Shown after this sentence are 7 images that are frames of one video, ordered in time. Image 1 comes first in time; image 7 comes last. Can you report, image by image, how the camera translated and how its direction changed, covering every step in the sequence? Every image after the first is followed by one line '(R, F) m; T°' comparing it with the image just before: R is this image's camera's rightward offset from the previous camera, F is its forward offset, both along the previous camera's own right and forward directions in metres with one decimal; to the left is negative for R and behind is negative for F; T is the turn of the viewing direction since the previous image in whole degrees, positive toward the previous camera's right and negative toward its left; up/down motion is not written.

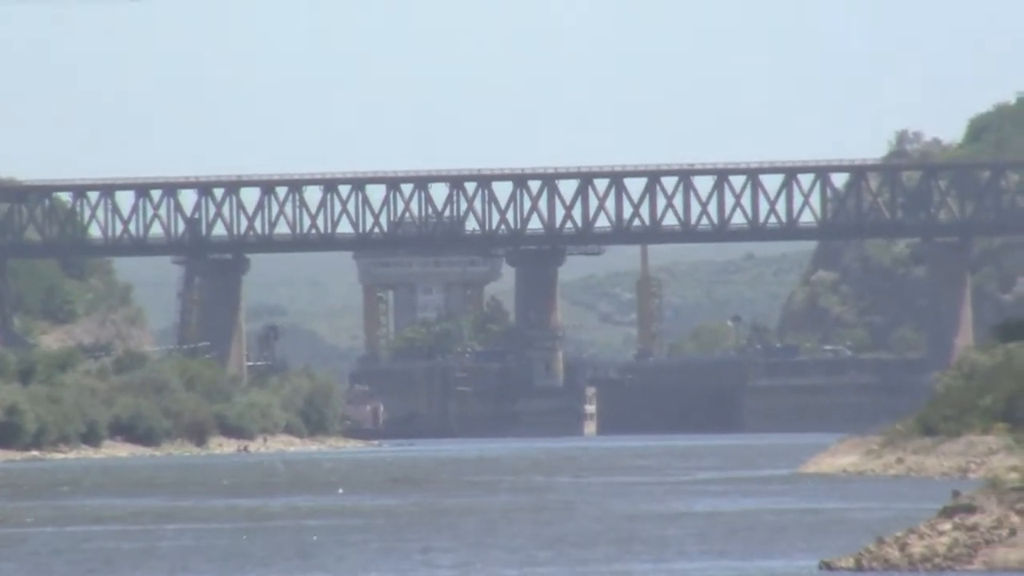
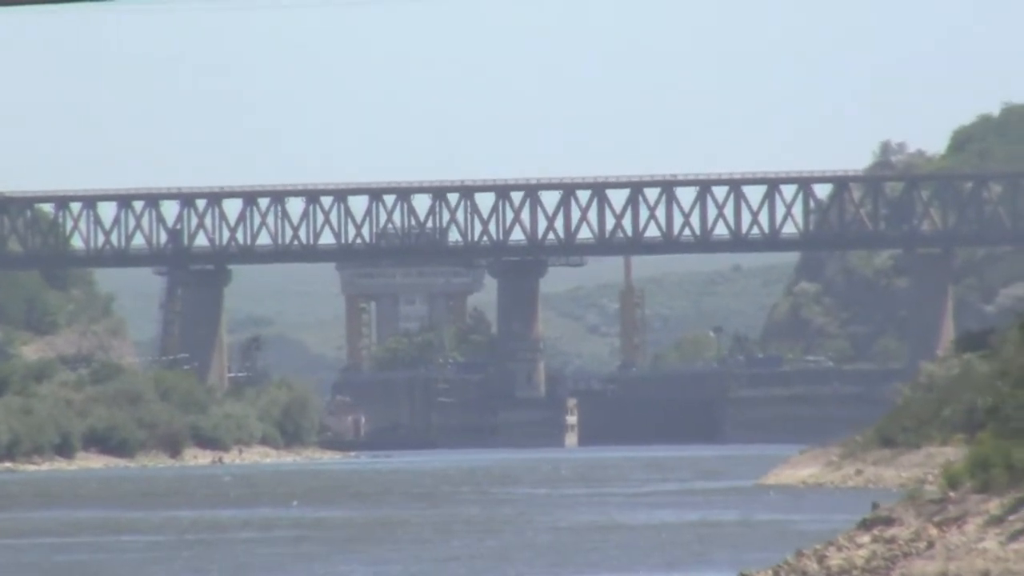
(+0.8, +0.1) m; 0°
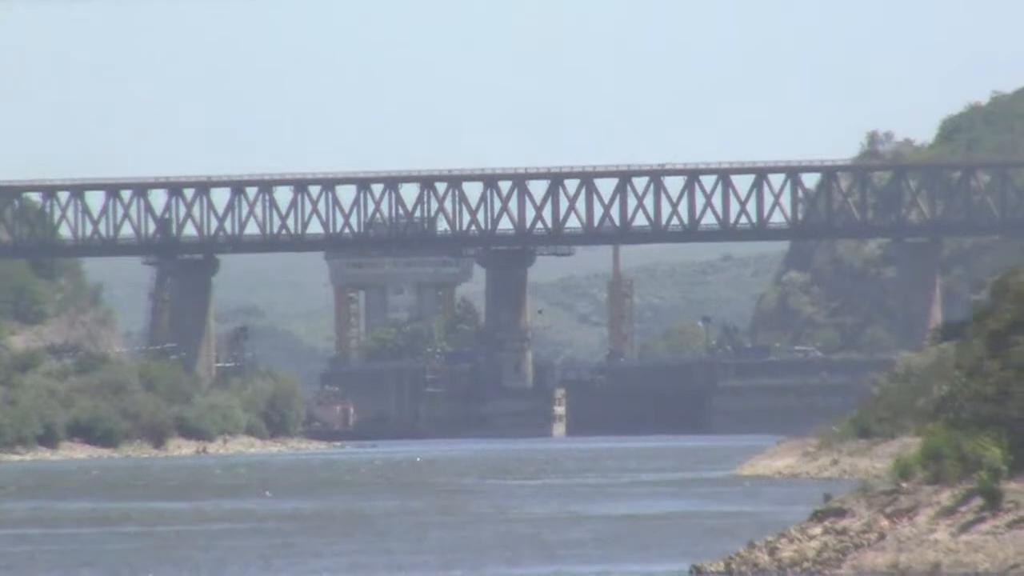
(+0.5, 0.0) m; 0°
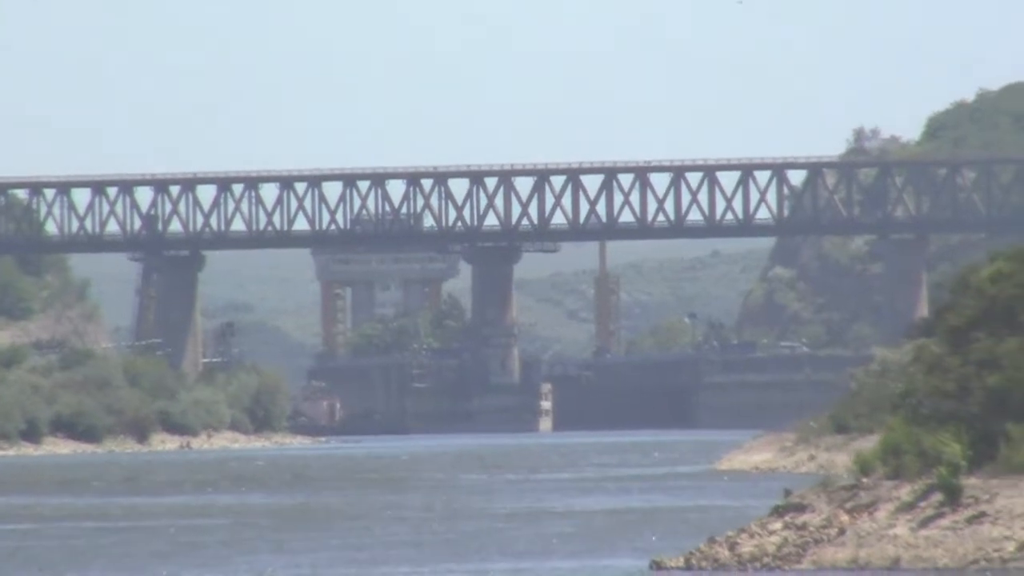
(+0.3, 0.0) m; 0°
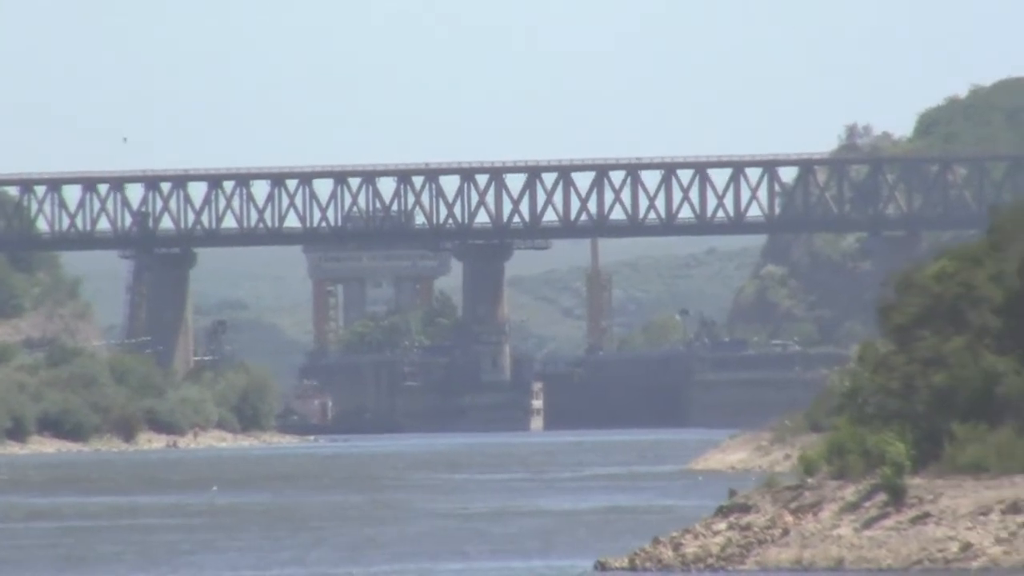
(+0.6, +0.1) m; 0°
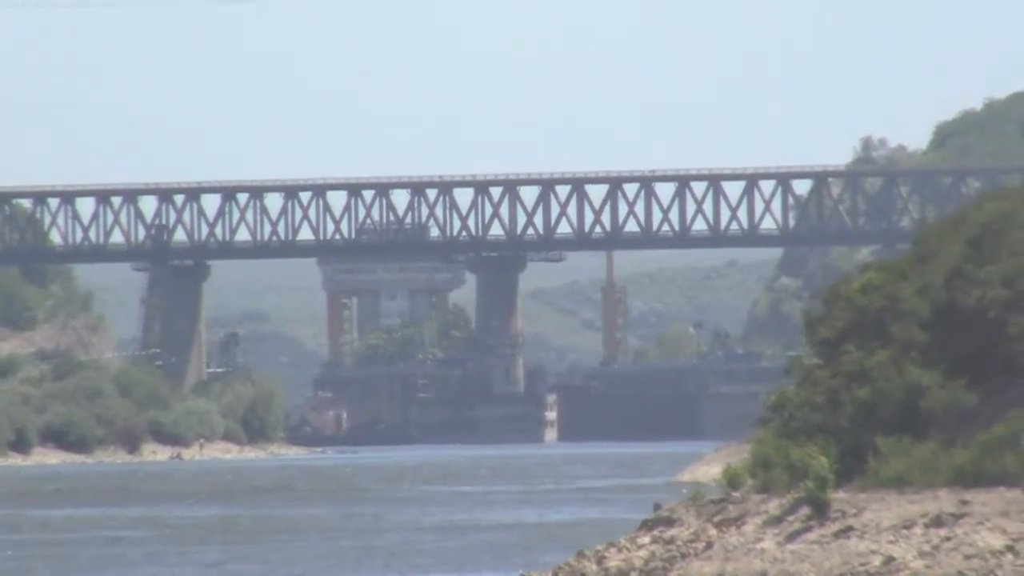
(+1.1, +0.2) m; -1°
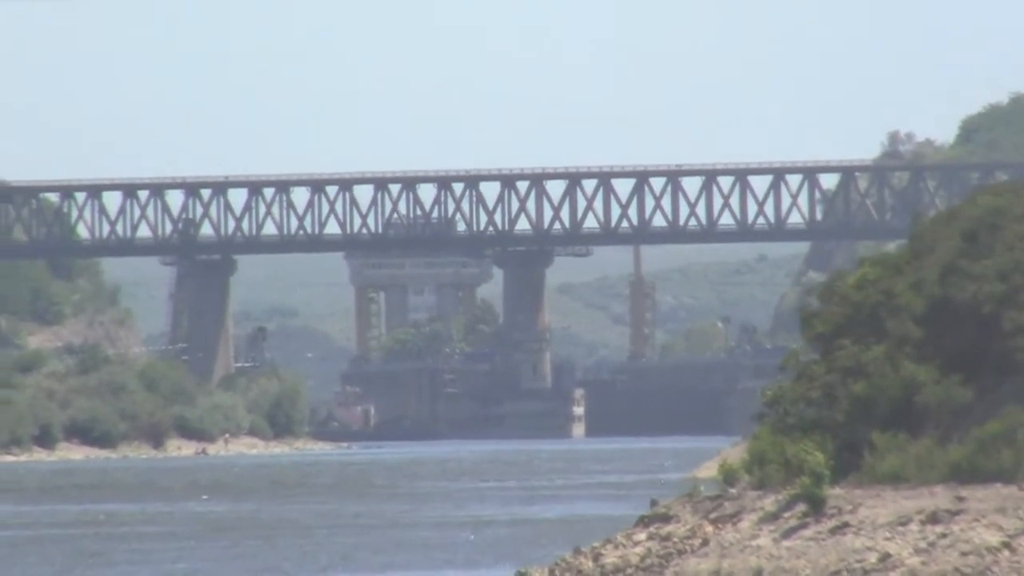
(+0.4, 0.0) m; -1°
